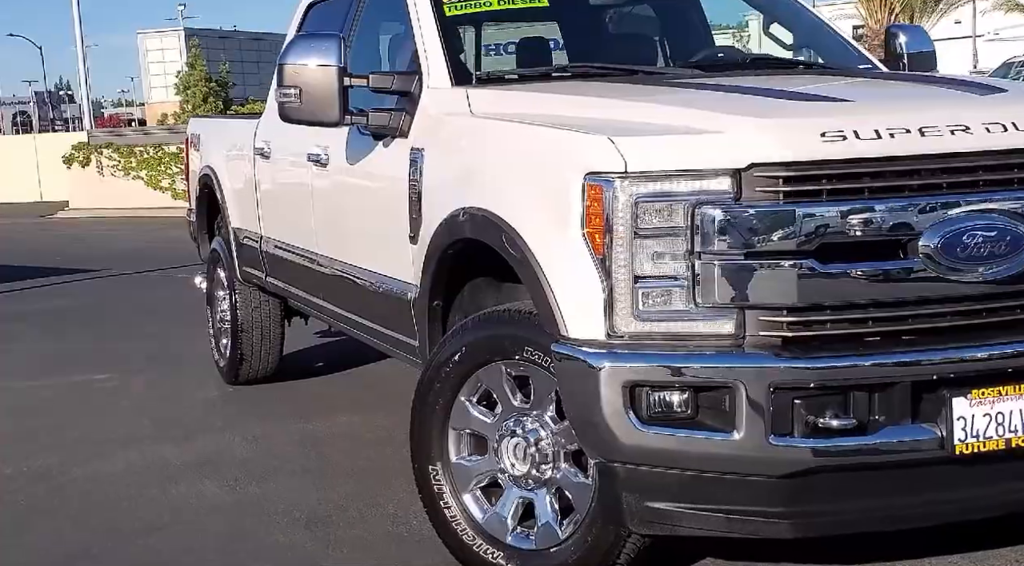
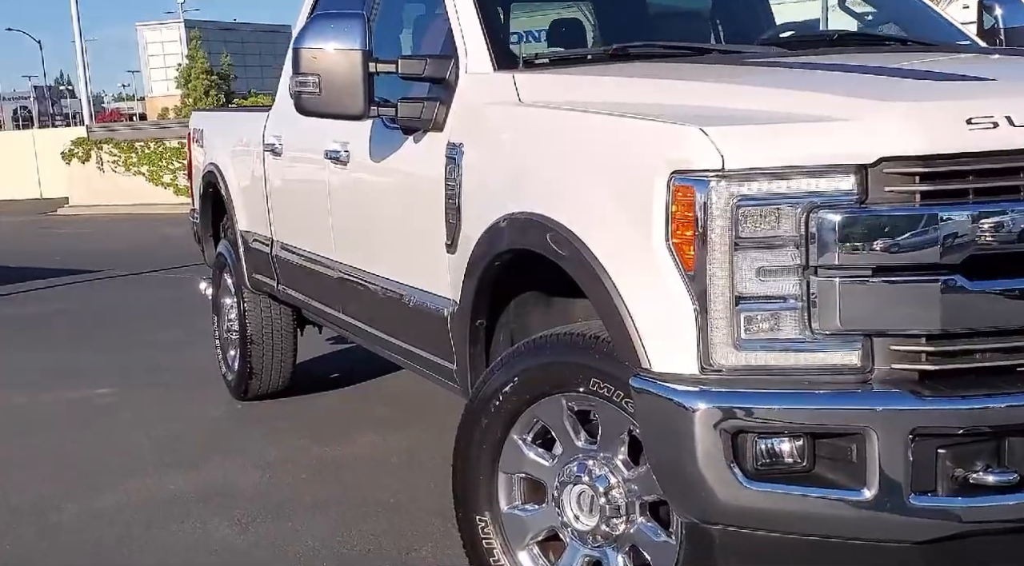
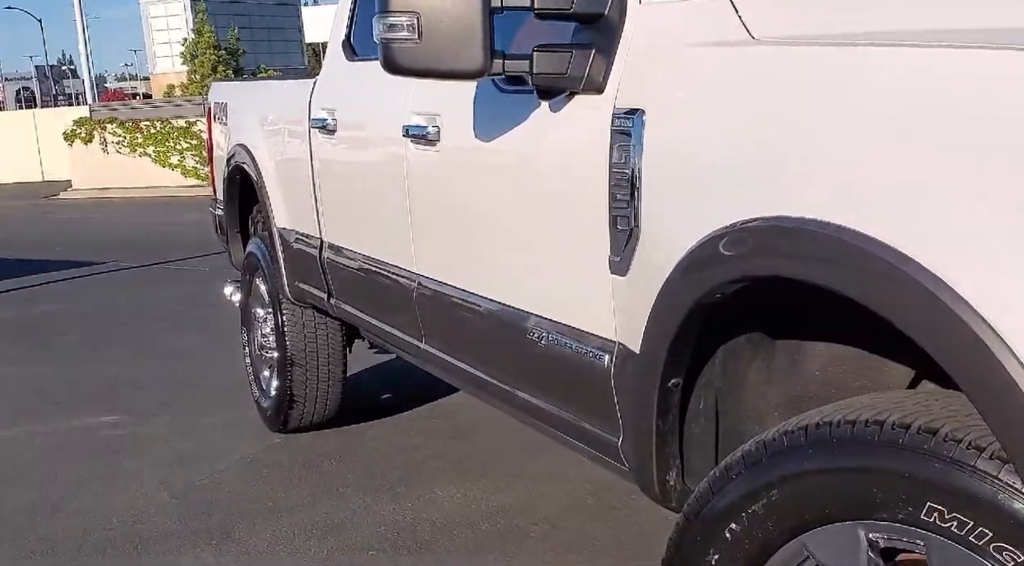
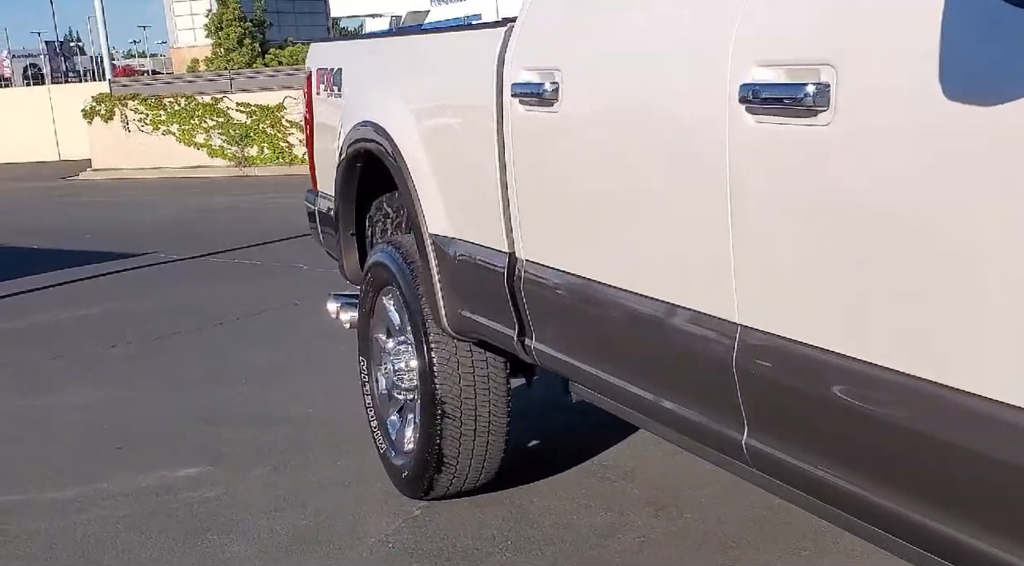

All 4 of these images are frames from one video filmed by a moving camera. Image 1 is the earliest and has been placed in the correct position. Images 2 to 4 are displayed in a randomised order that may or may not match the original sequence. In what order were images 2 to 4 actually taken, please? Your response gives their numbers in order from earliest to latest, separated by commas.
2, 3, 4
